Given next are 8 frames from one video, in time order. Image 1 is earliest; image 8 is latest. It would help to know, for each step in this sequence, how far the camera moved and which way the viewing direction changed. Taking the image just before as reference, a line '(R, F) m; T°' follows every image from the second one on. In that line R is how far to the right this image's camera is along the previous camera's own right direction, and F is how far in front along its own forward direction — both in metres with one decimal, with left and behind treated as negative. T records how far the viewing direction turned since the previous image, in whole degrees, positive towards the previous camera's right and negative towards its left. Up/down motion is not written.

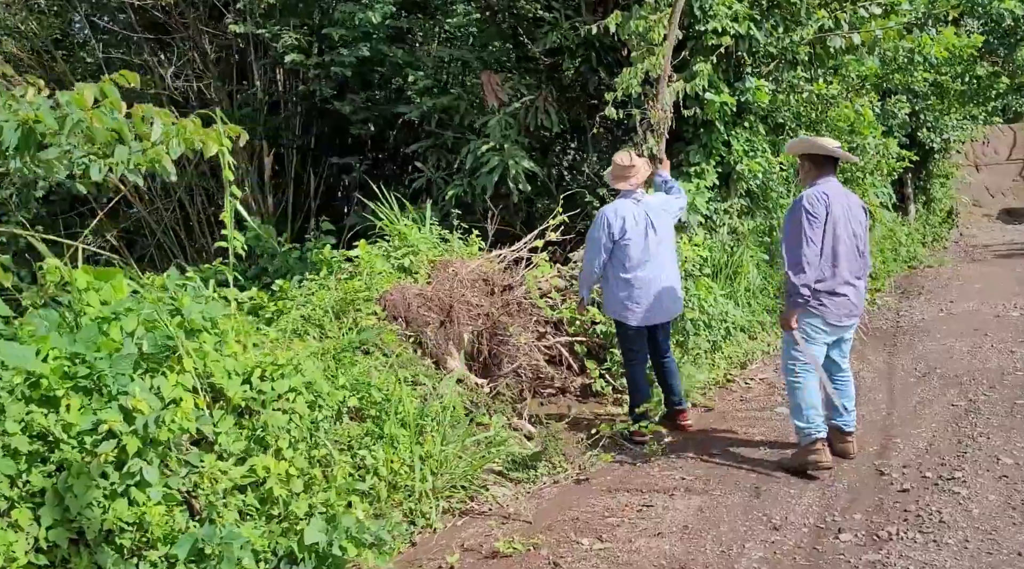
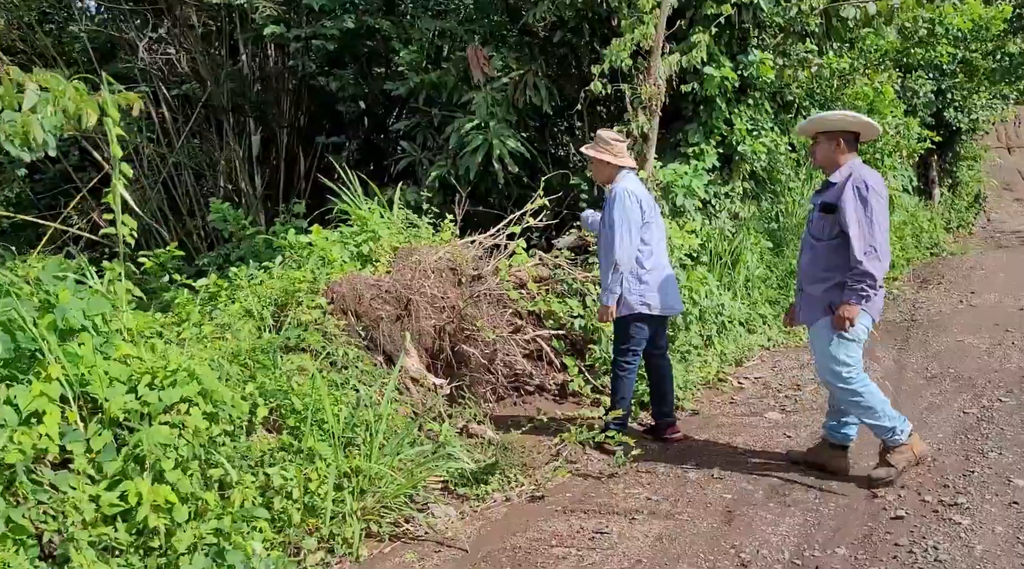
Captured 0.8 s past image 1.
(+0.3, +0.5) m; -1°
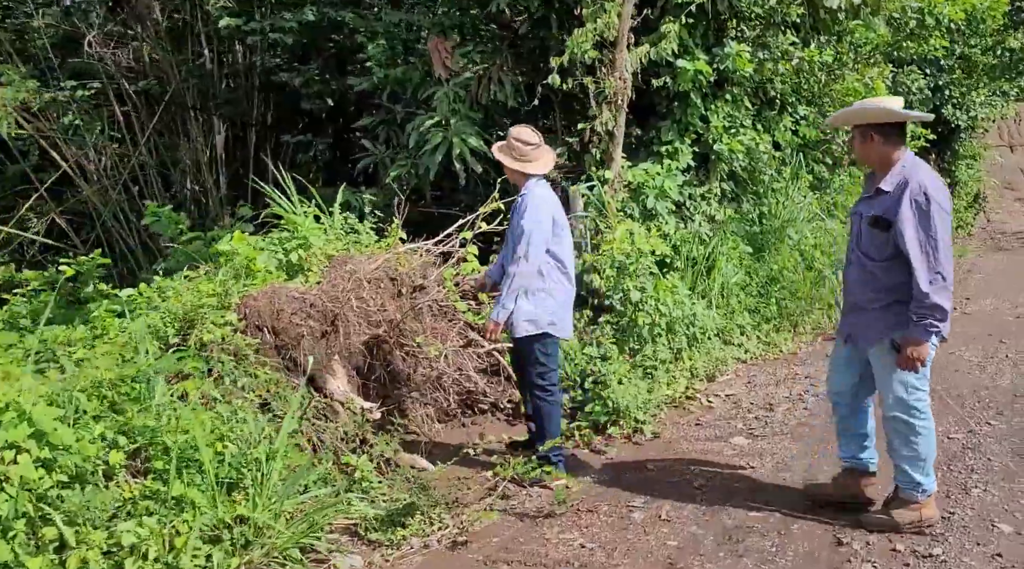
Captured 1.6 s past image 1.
(+0.3, +0.5) m; 0°
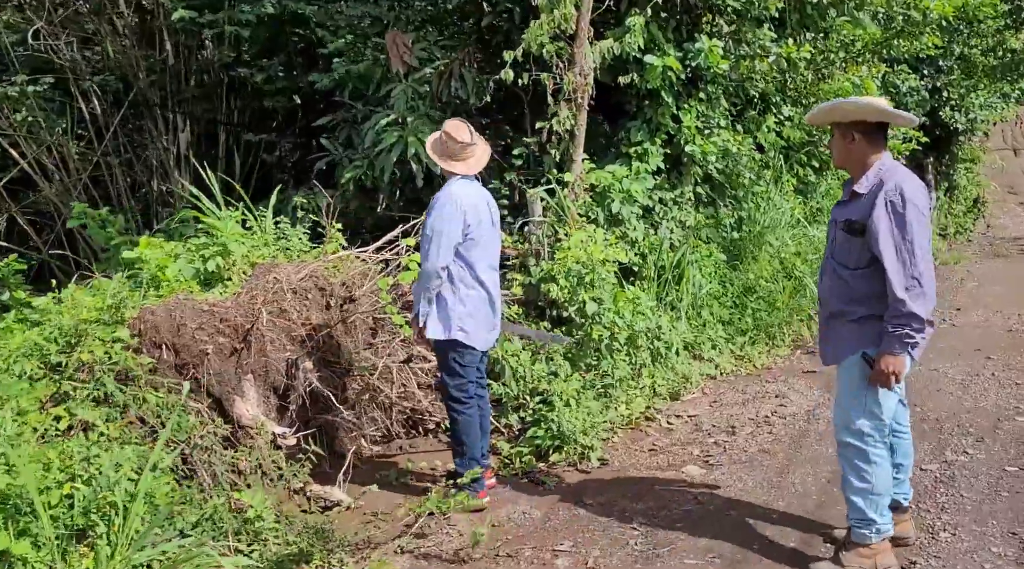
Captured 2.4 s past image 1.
(+0.3, +0.4) m; 0°
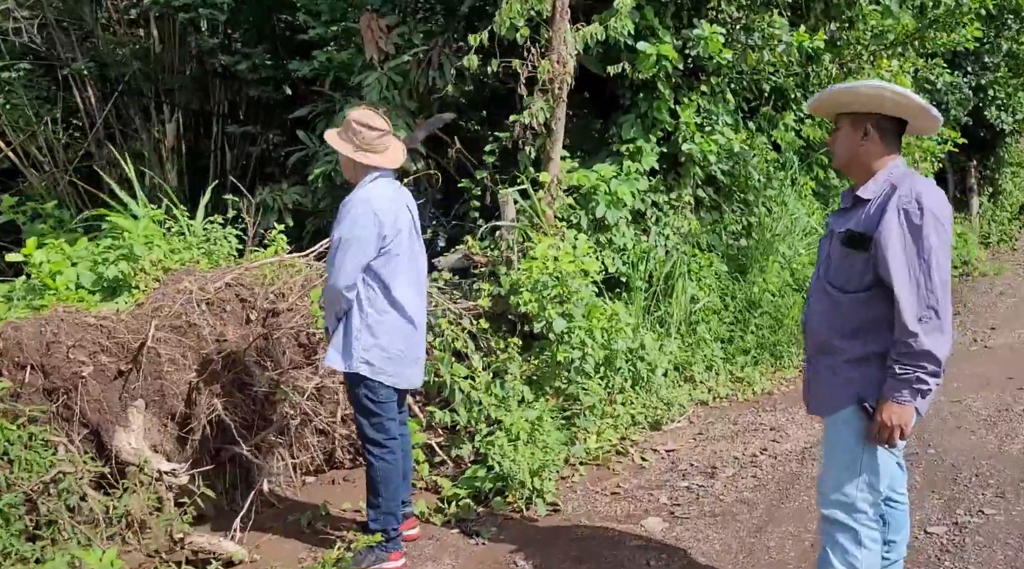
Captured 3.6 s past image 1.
(+0.4, +0.6) m; -2°
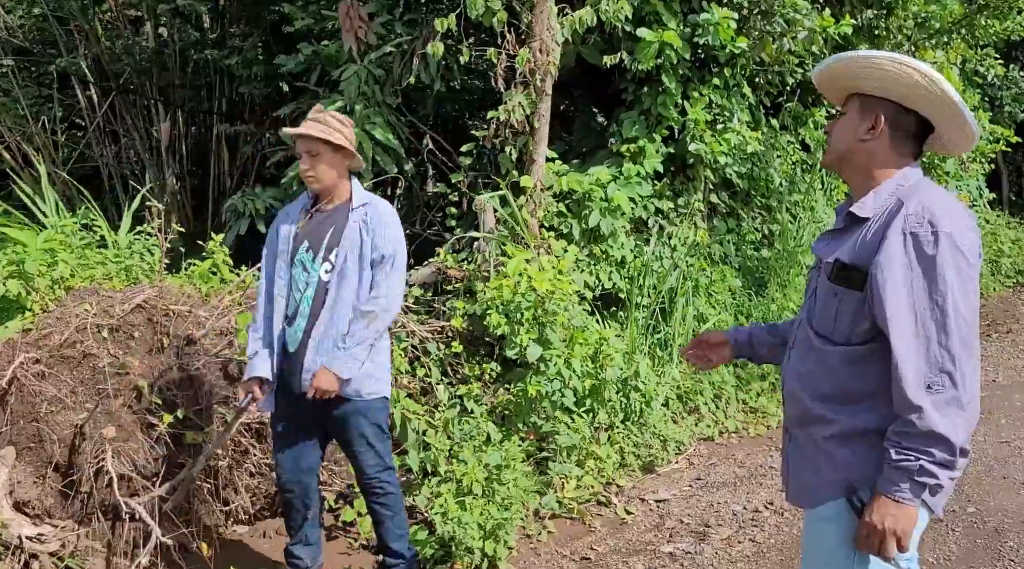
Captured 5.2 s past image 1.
(+0.3, +0.6) m; -3°
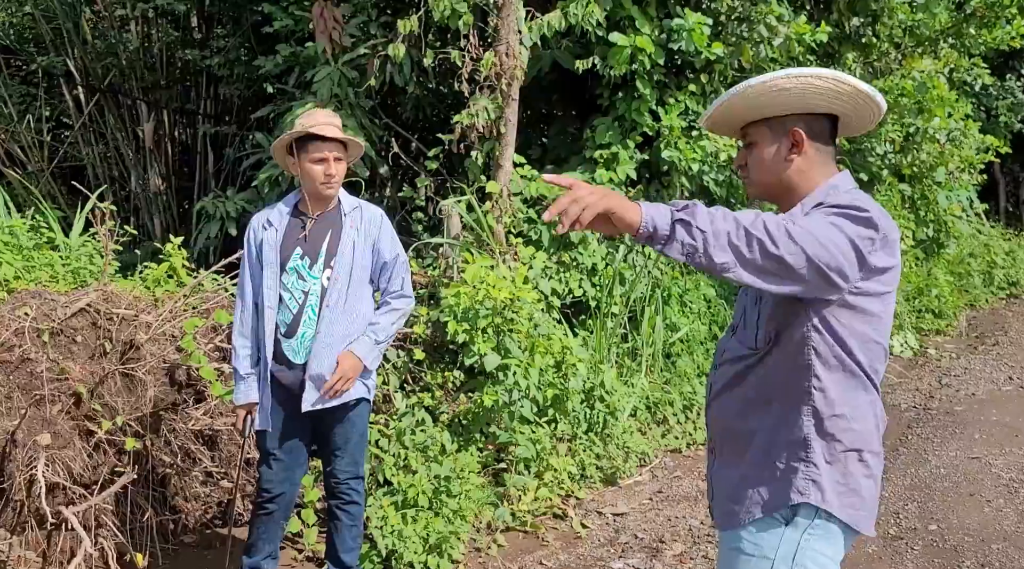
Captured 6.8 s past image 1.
(+0.2, +0.1) m; 0°
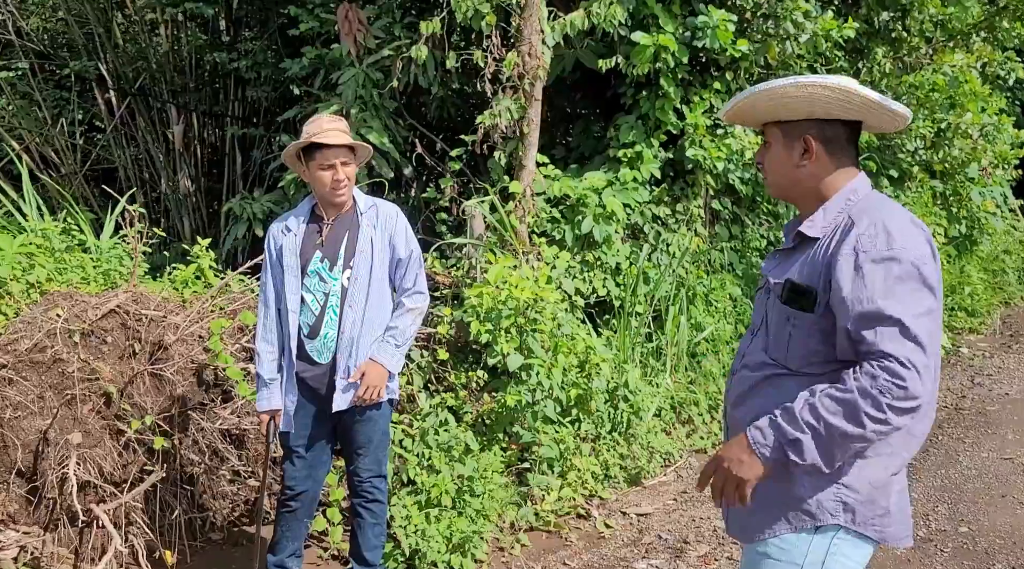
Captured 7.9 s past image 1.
(0.0, 0.0) m; -2°
